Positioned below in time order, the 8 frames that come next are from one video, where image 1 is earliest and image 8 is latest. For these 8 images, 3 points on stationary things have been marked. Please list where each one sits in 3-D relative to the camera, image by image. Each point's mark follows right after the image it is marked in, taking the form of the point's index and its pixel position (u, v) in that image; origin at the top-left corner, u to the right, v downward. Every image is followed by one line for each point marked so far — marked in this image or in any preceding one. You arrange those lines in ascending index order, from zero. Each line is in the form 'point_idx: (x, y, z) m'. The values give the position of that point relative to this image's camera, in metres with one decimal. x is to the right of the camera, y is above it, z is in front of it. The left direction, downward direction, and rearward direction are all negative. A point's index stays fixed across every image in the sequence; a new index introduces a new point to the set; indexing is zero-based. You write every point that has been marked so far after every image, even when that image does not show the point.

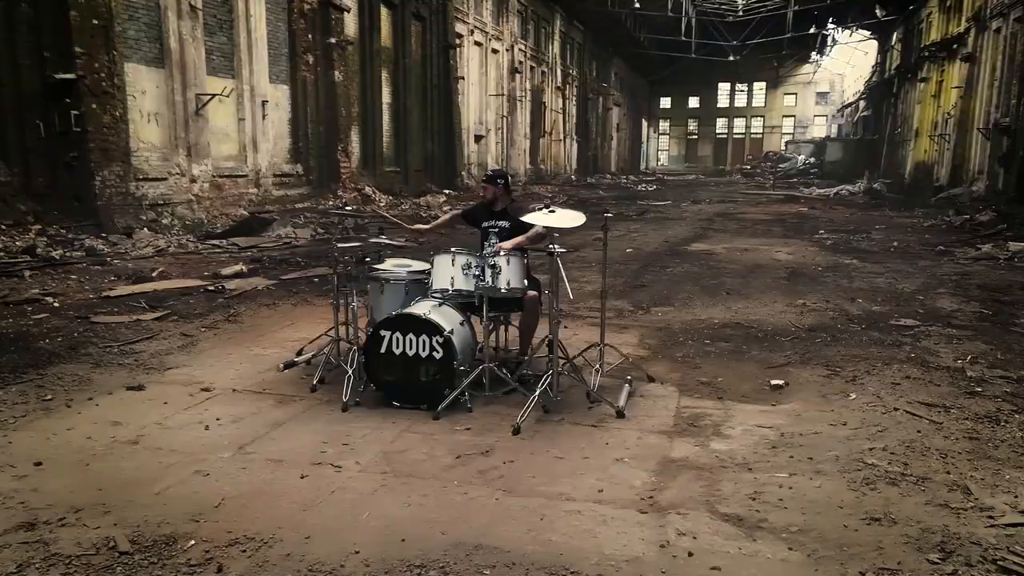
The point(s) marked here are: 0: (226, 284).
0: (-2.4, 0.0, +5.9) m
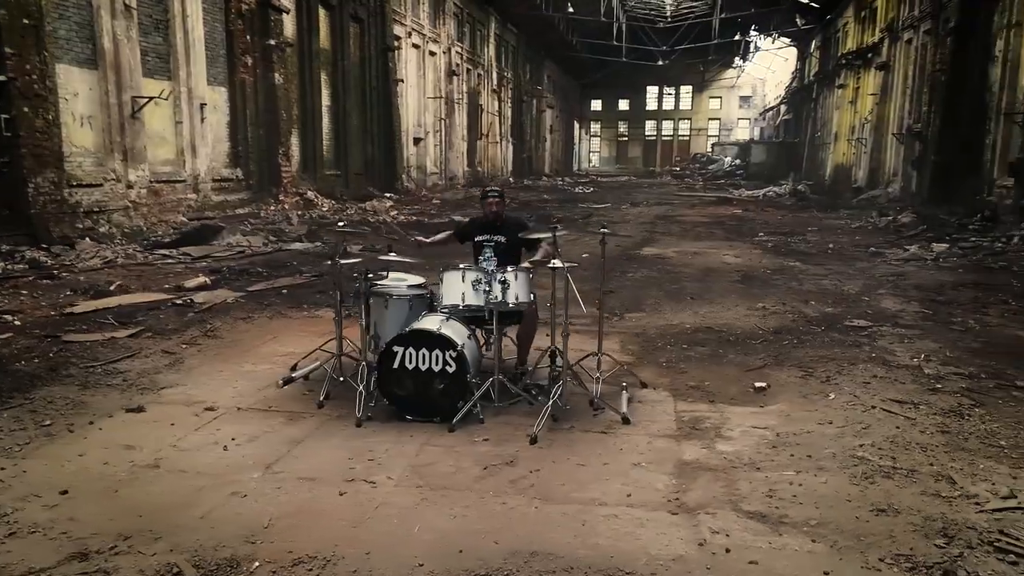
0: (-2.6, -0.1, +5.8) m
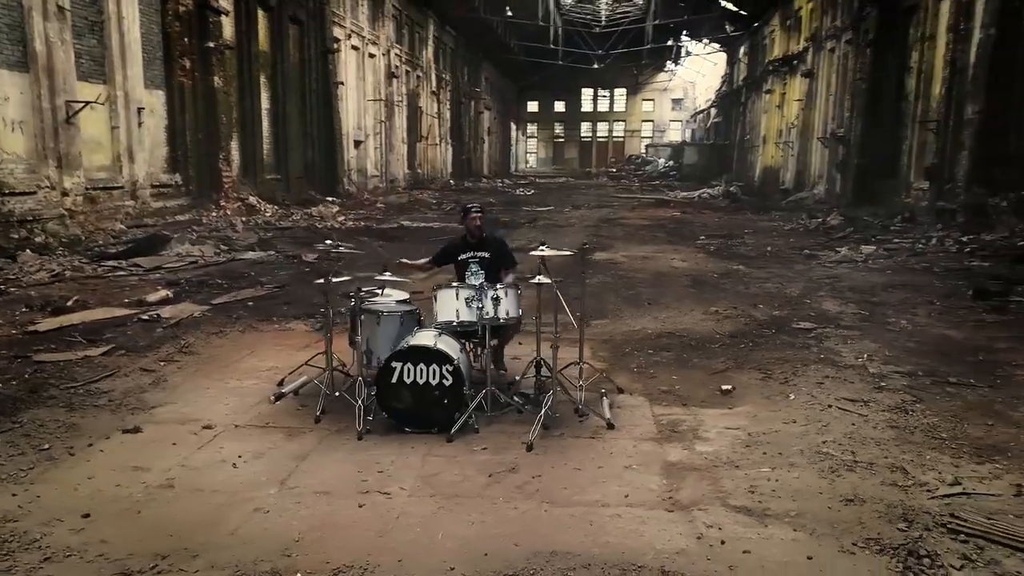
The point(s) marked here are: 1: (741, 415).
0: (-2.8, -0.2, +5.8) m
1: (+1.2, -0.6, +3.7) m
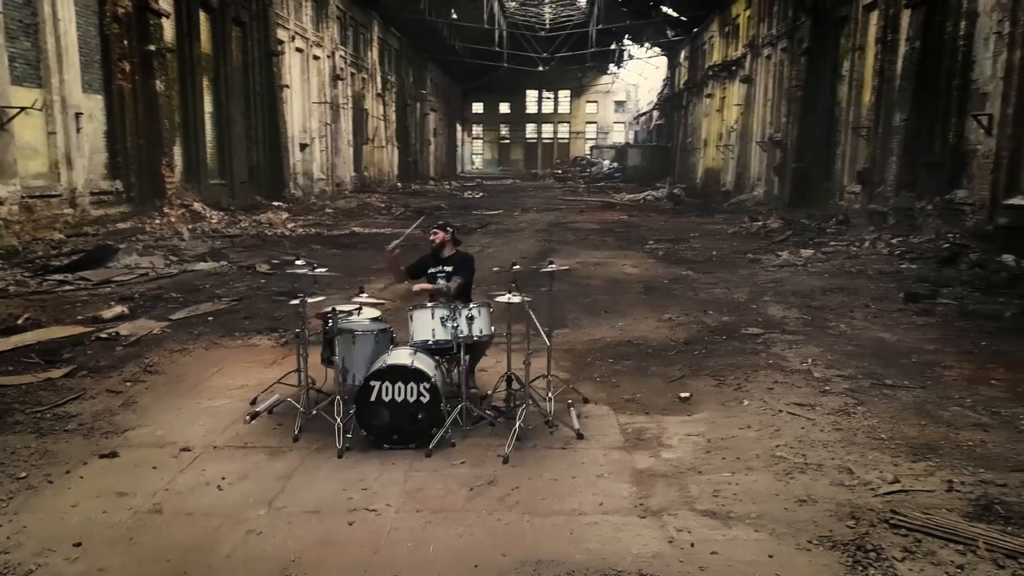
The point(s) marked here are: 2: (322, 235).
0: (-3.1, -0.3, +5.7) m
1: (+1.0, -0.7, +3.9) m
2: (-3.6, +1.0, +13.6) m
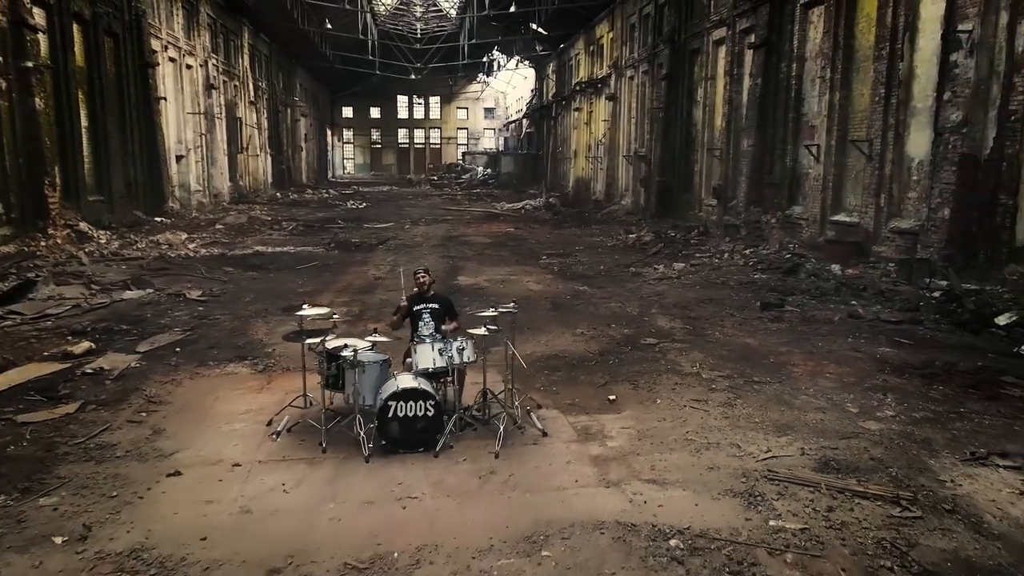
0: (-3.6, -0.7, +6.2) m
1: (+0.8, -0.9, +5.2) m
2: (-5.5, +0.6, +13.8) m
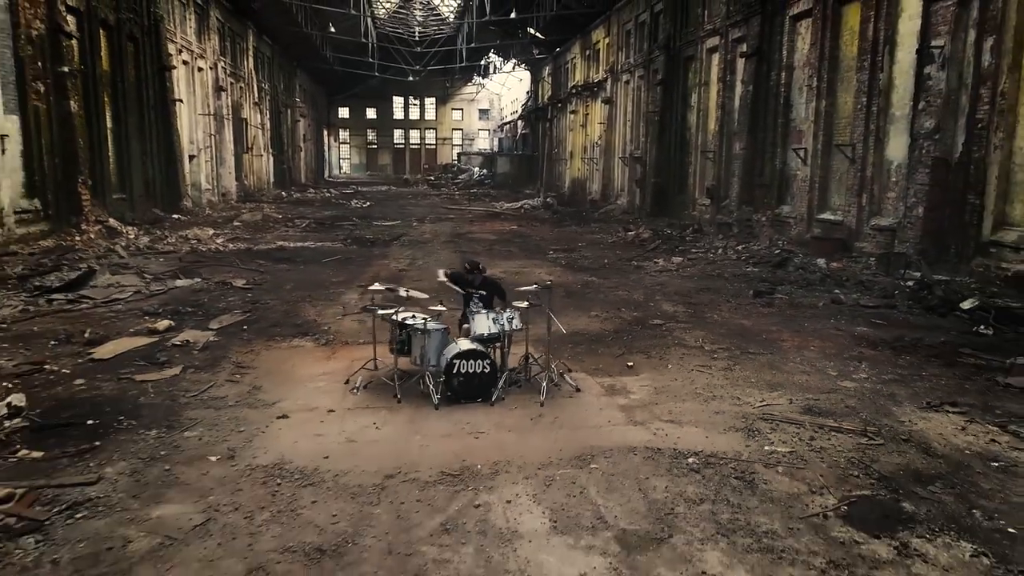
0: (-3.3, -0.5, +7.1) m
1: (+1.1, -0.8, +6.2) m
2: (-5.3, +0.8, +14.7) m
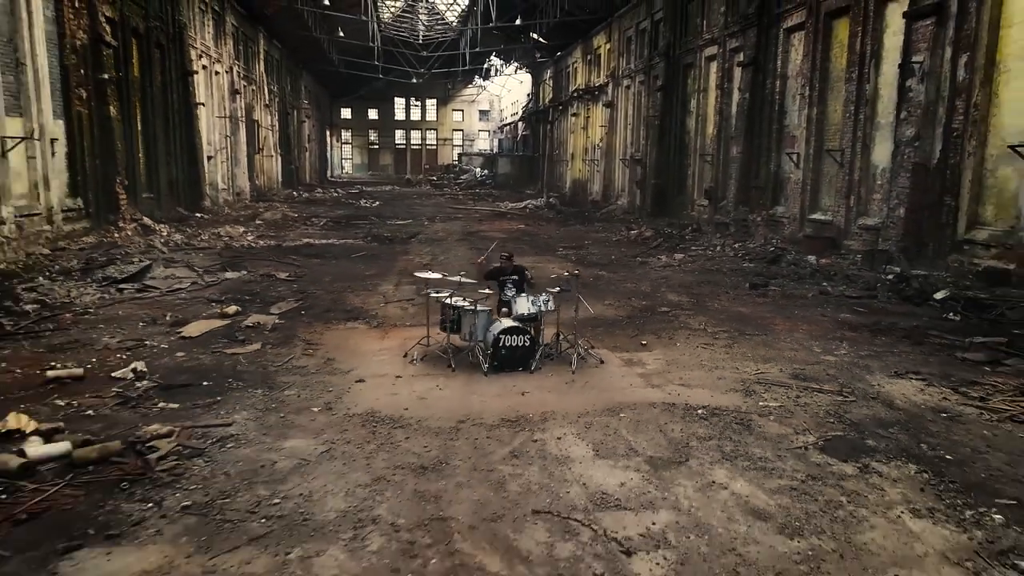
0: (-3.0, -0.4, +8.2) m
1: (+1.5, -0.7, +7.2) m
2: (-5.0, +0.9, +15.8) m
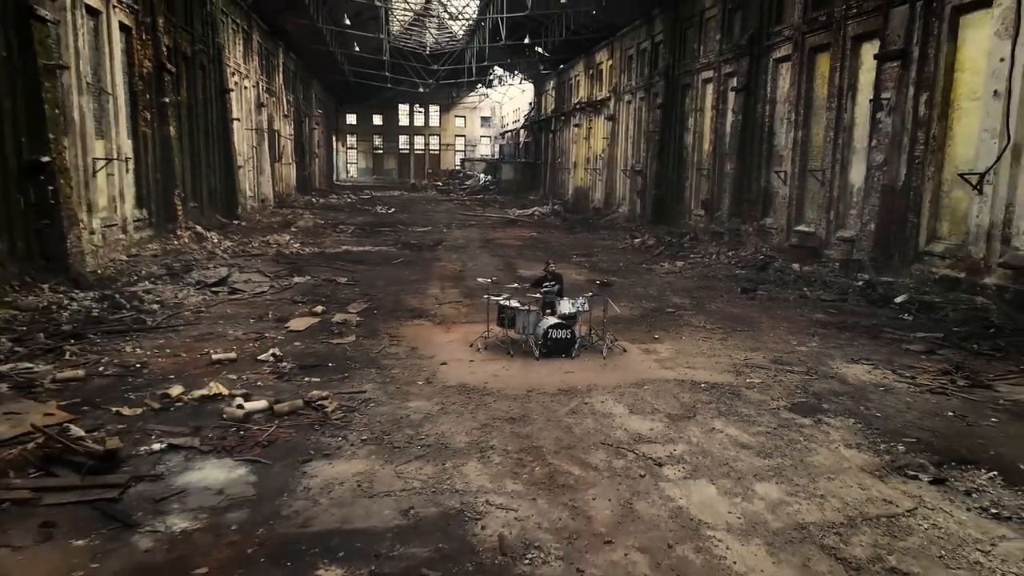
0: (-2.5, -0.4, +10.1) m
1: (+2.0, -0.7, +9.2) m
2: (-4.6, +0.9, +17.7) m
